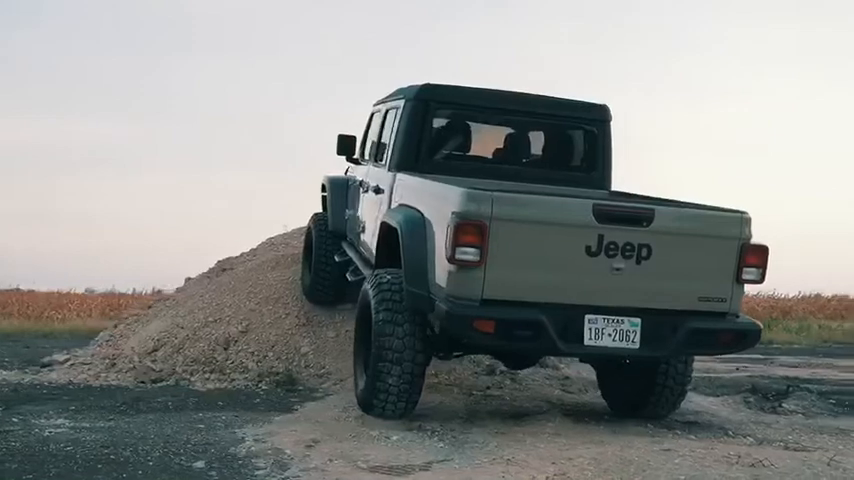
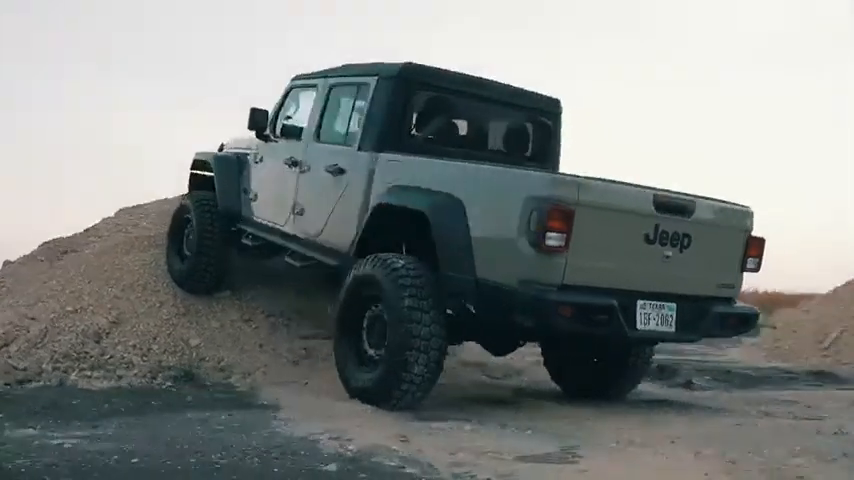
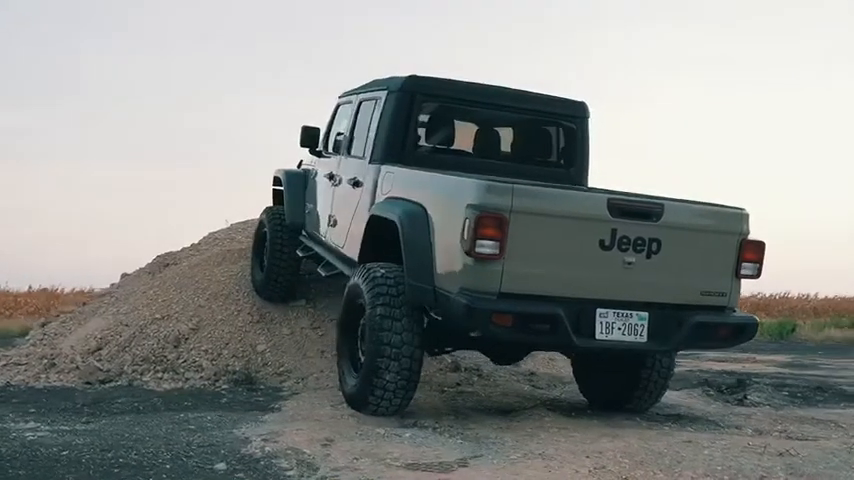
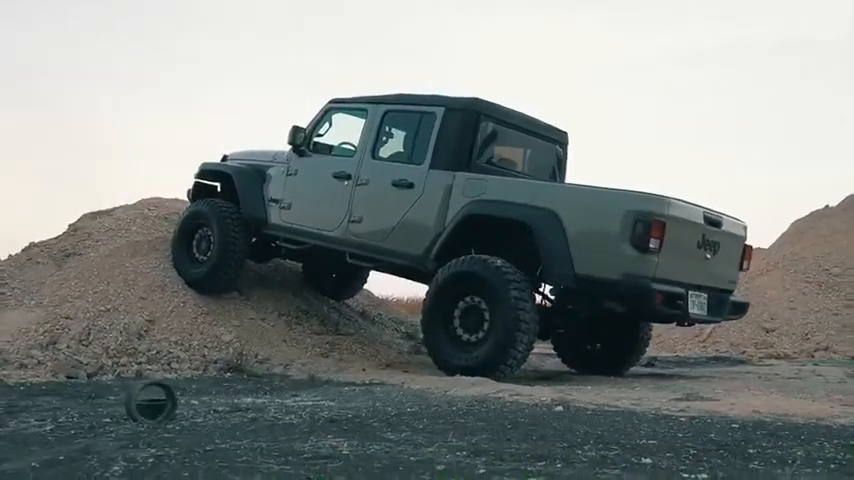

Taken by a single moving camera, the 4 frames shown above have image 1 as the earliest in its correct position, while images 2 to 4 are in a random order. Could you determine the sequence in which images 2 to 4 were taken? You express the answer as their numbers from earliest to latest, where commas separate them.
3, 2, 4
